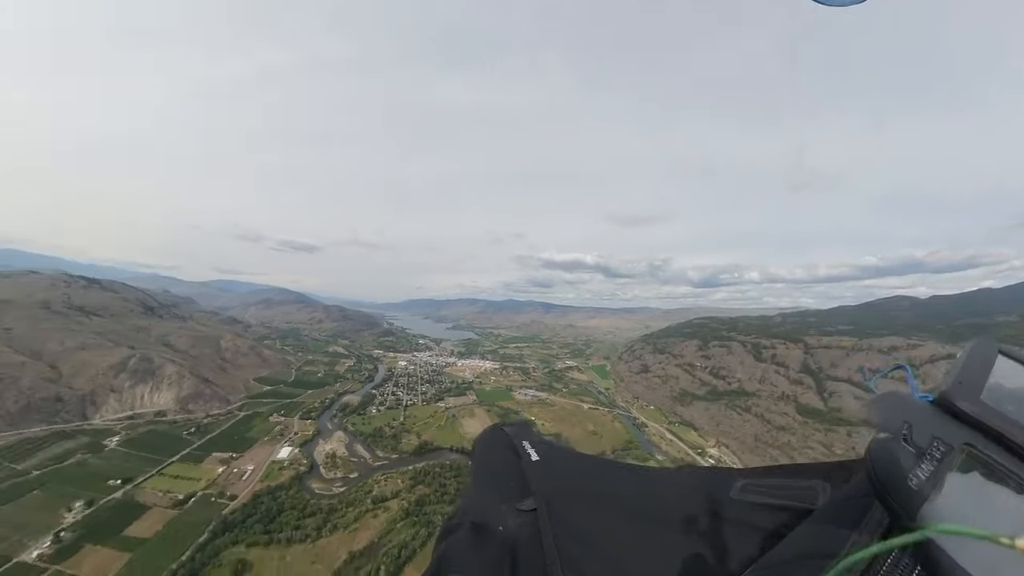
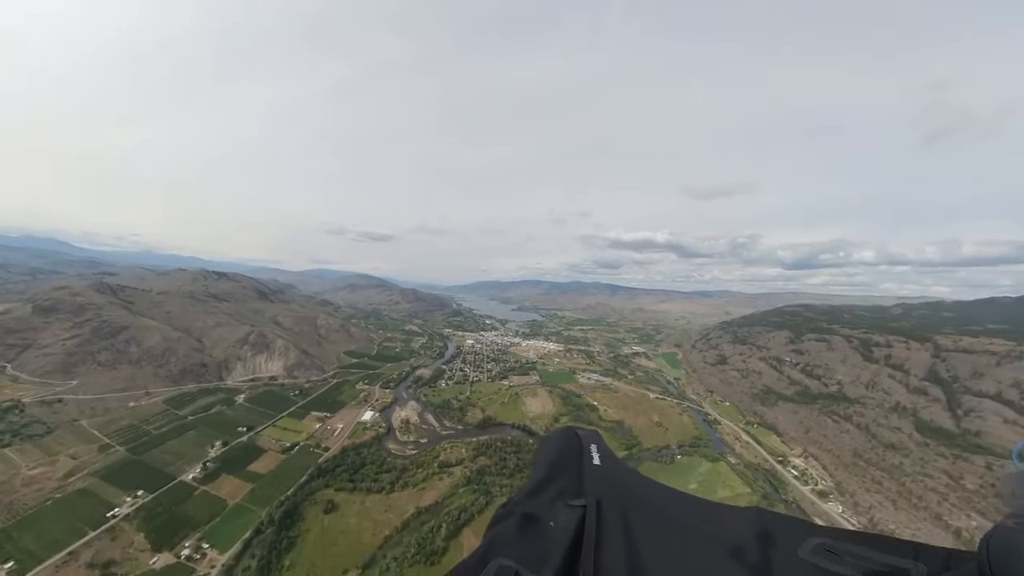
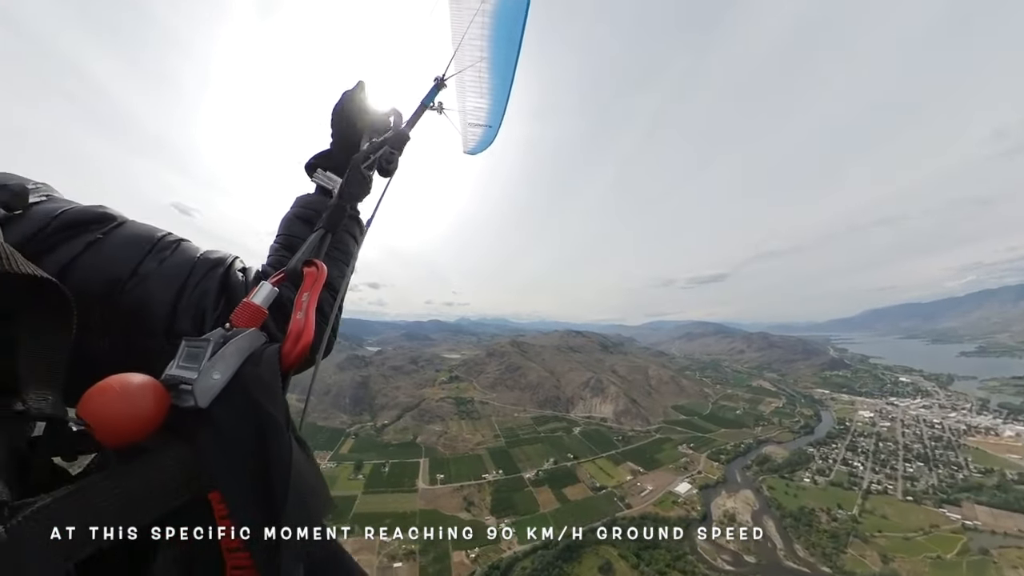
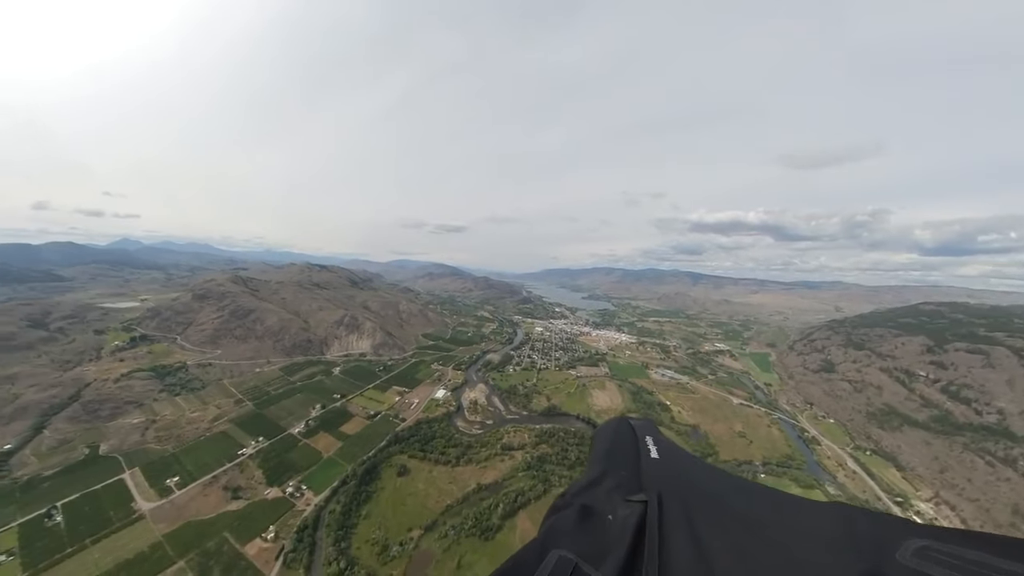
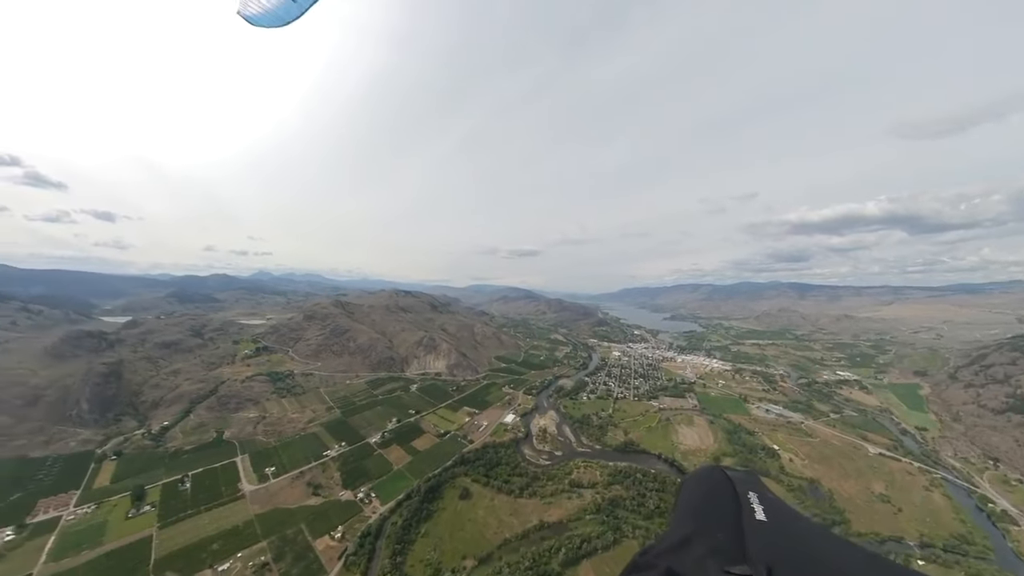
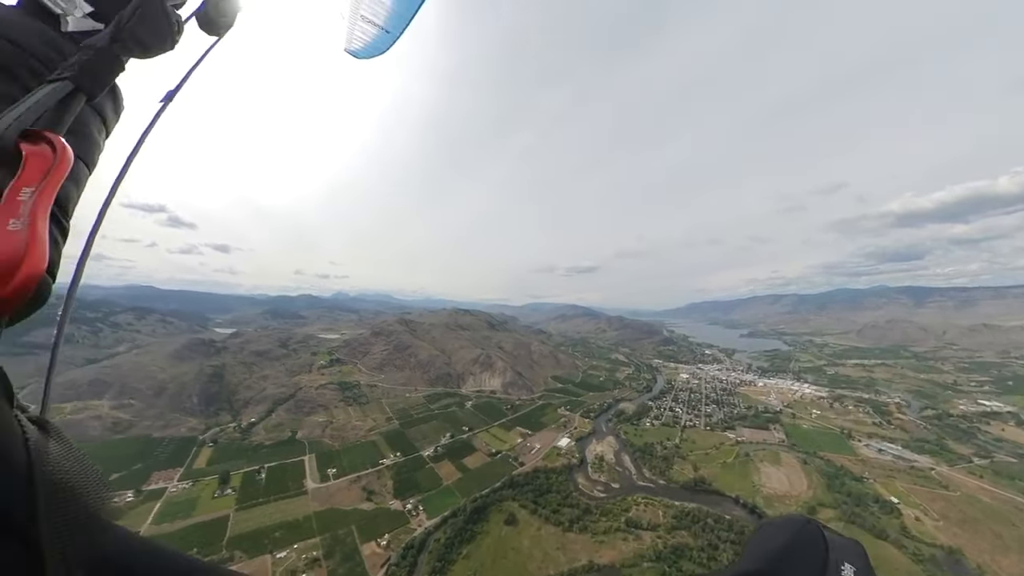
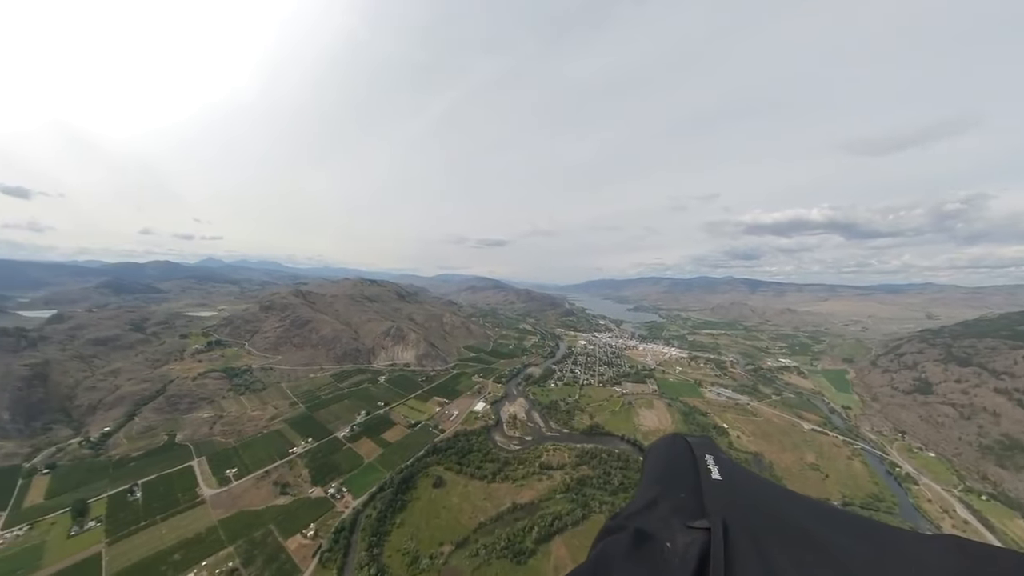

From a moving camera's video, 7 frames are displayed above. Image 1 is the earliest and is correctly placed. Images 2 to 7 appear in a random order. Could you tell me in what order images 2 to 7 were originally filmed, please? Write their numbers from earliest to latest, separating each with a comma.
2, 4, 7, 5, 6, 3
